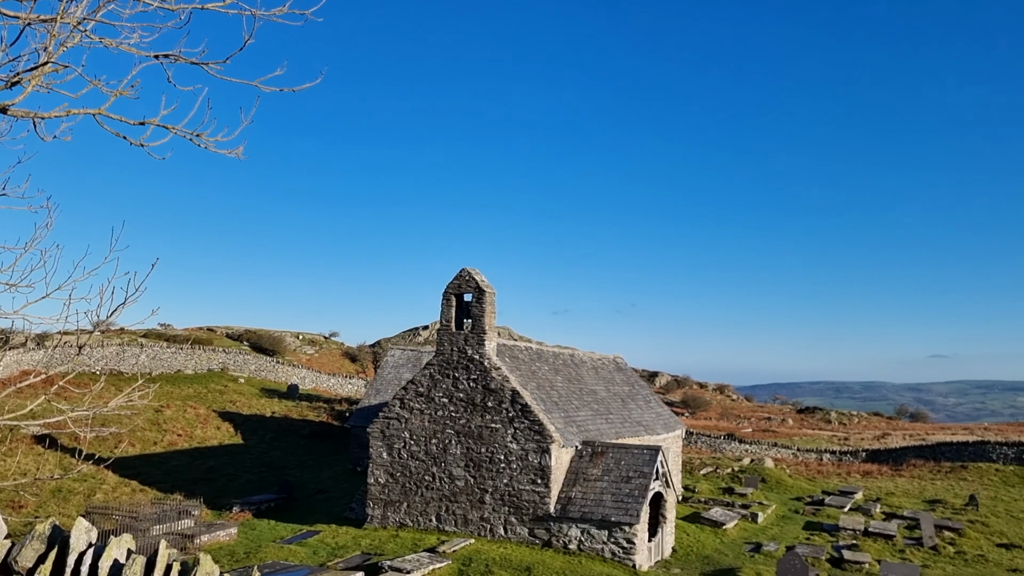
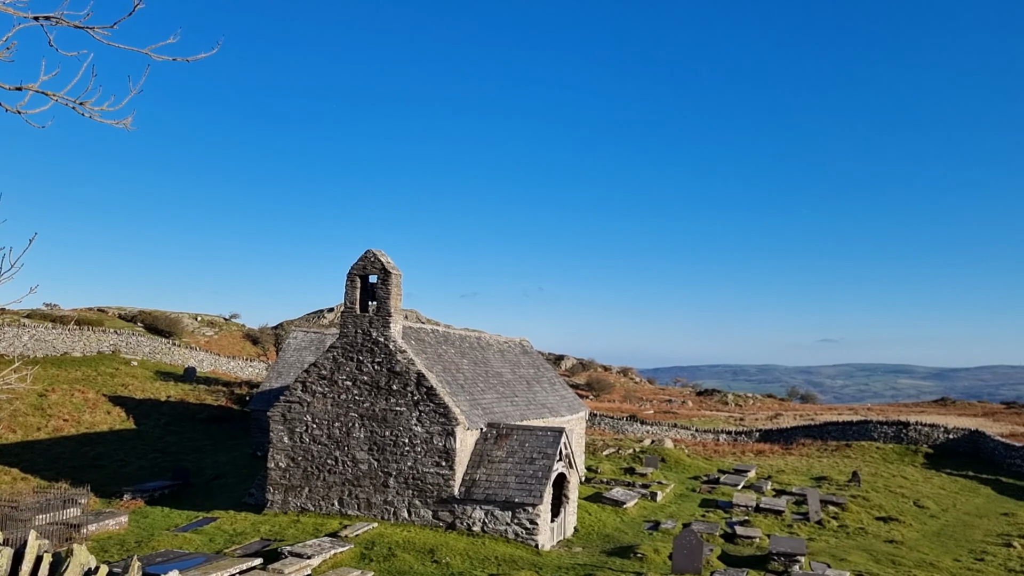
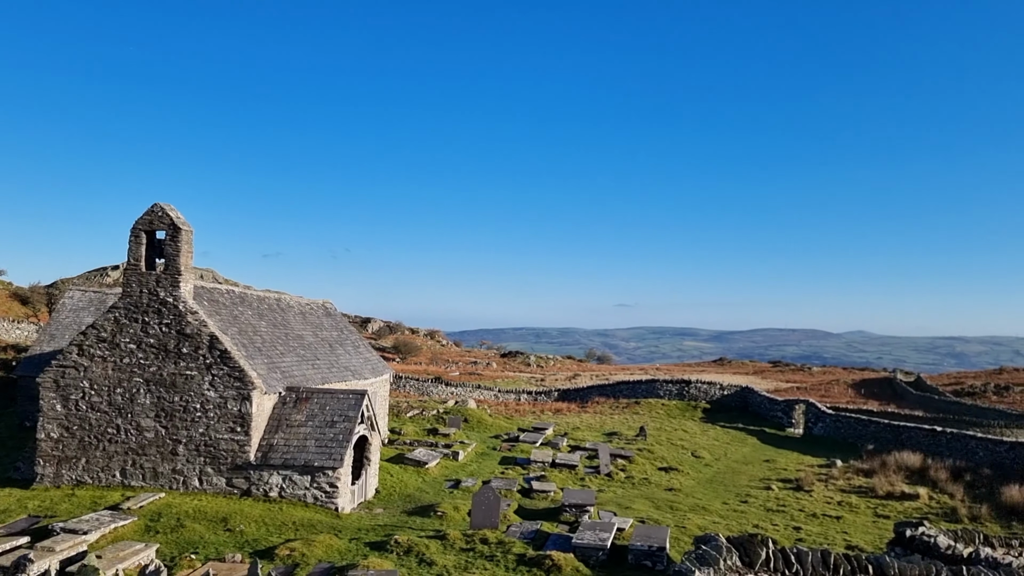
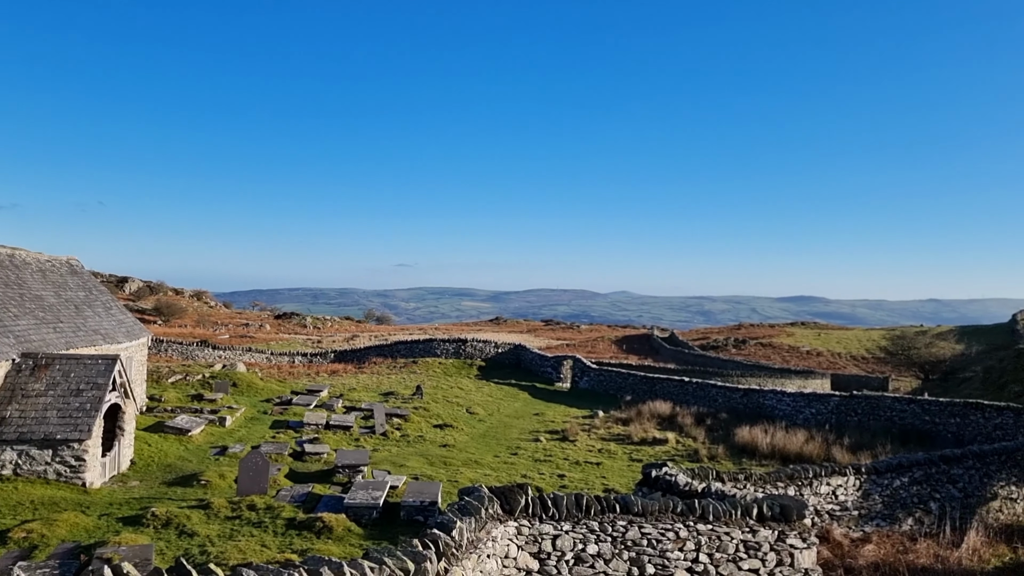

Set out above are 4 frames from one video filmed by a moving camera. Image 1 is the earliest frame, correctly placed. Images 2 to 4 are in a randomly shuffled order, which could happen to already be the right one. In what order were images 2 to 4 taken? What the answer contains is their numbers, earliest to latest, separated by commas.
2, 3, 4
